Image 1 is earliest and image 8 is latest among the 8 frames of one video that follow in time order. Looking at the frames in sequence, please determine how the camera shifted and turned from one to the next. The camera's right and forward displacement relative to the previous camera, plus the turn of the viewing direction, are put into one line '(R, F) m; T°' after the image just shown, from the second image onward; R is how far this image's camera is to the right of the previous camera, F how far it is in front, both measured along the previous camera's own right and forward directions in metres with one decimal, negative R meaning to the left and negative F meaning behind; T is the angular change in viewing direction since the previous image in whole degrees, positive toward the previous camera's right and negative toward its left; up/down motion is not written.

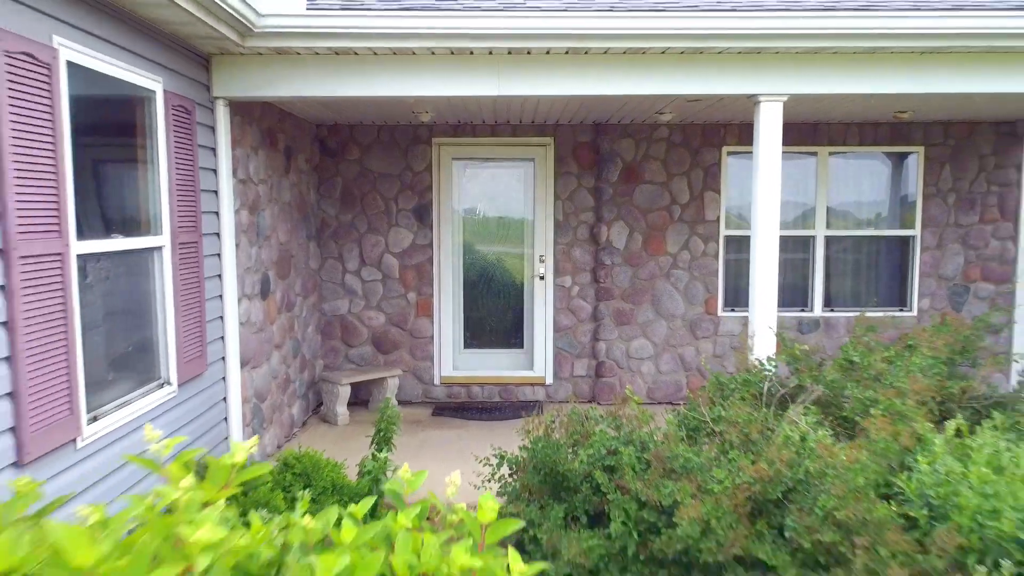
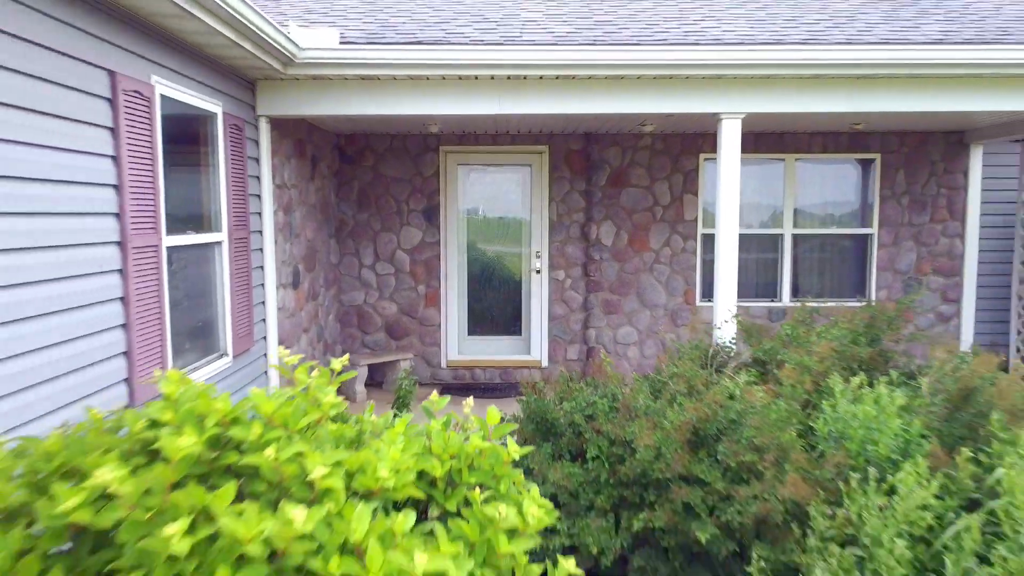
(0.0, -0.6) m; 0°
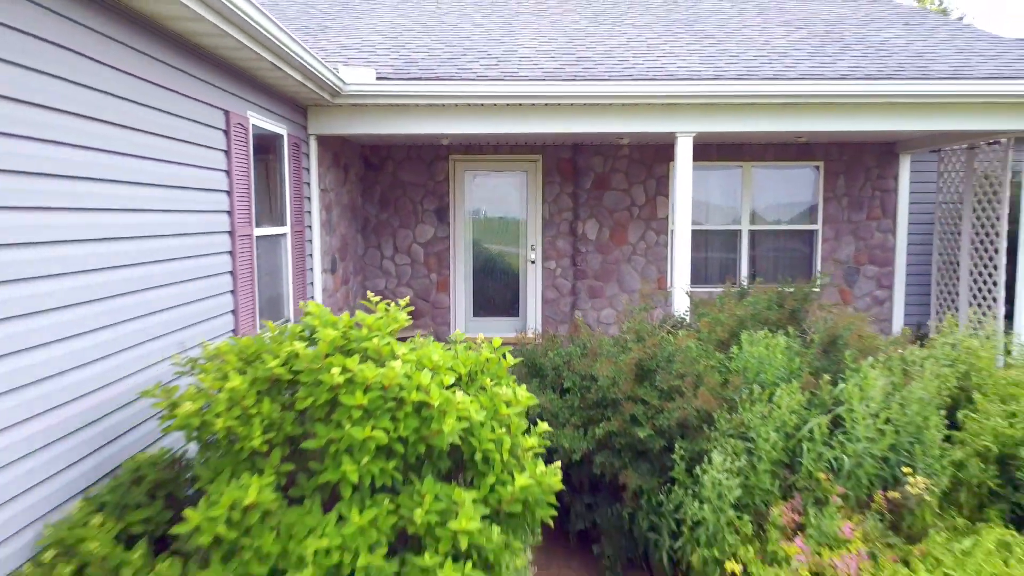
(0.0, -1.0) m; 0°
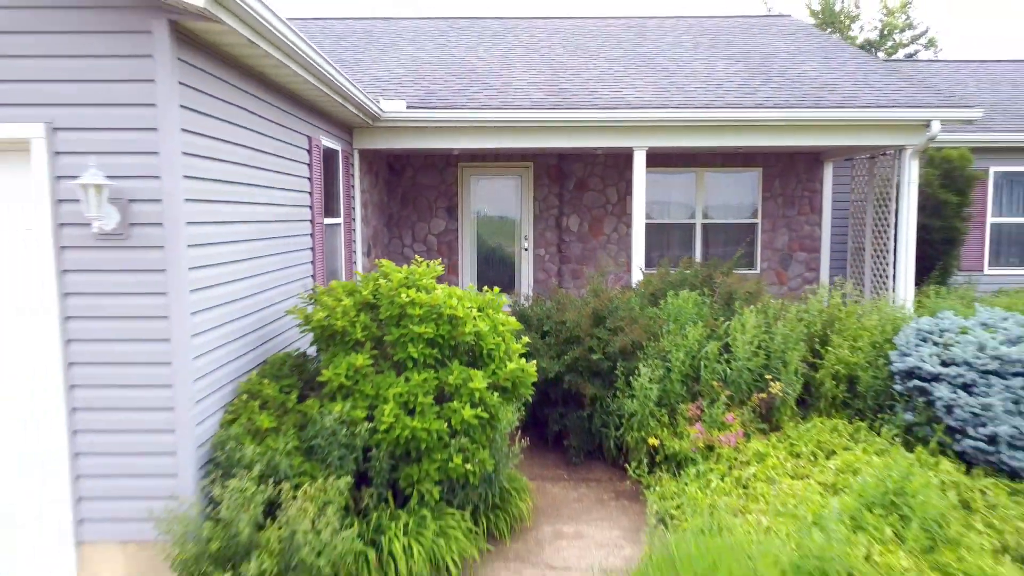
(0.0, -1.6) m; 0°
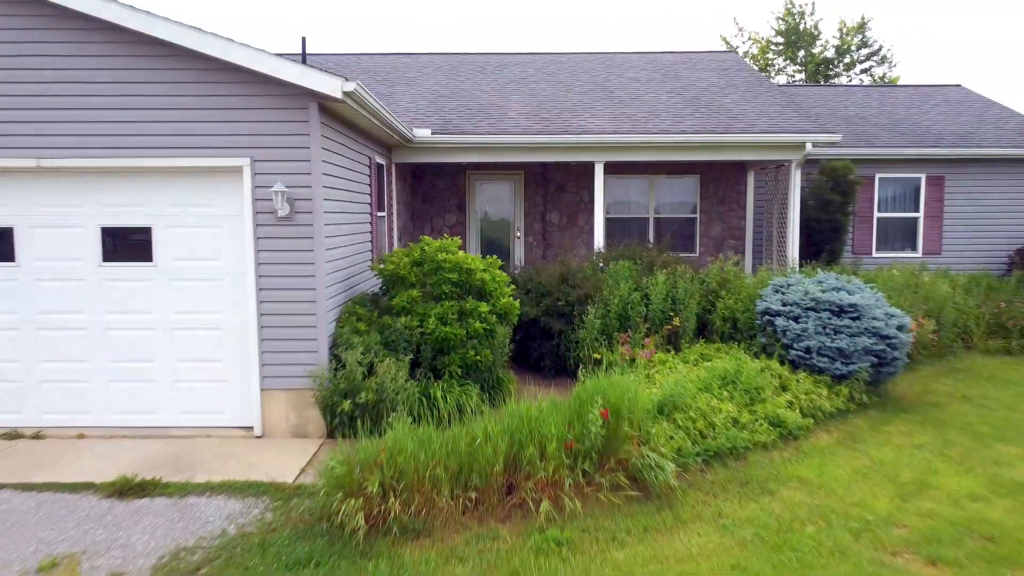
(+0.1, -2.5) m; 0°
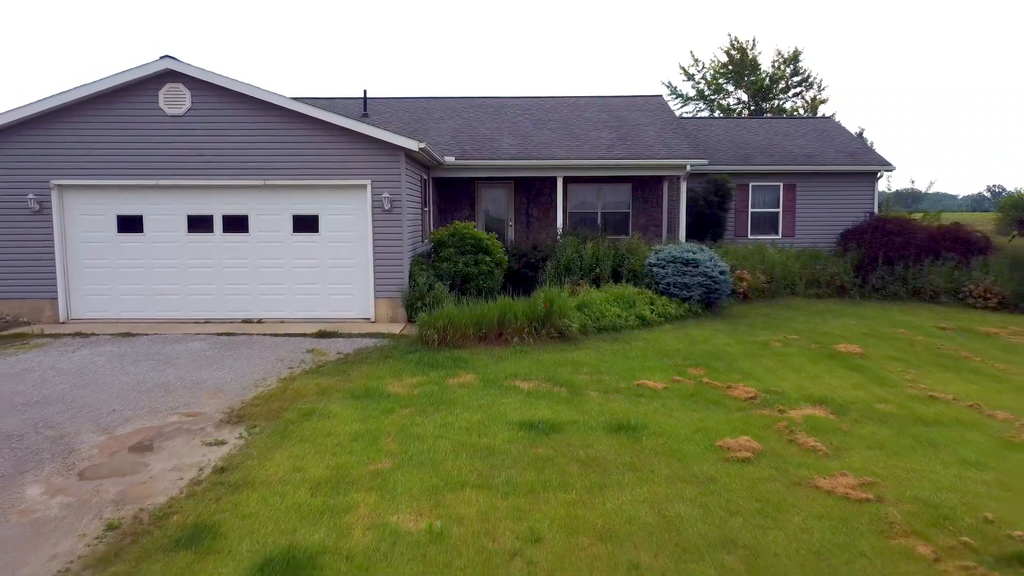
(+0.2, -5.4) m; 0°
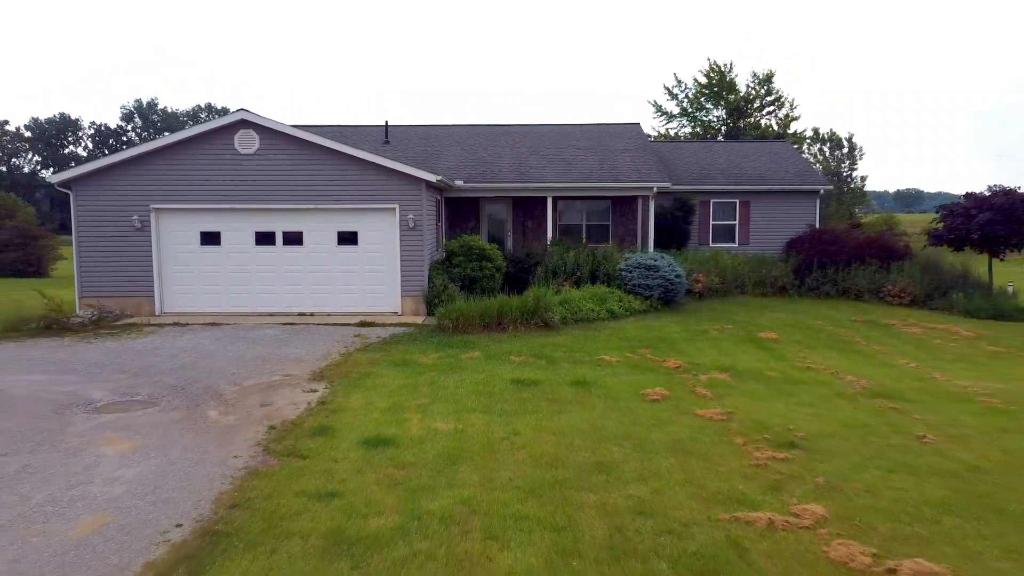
(+0.1, -3.1) m; 0°
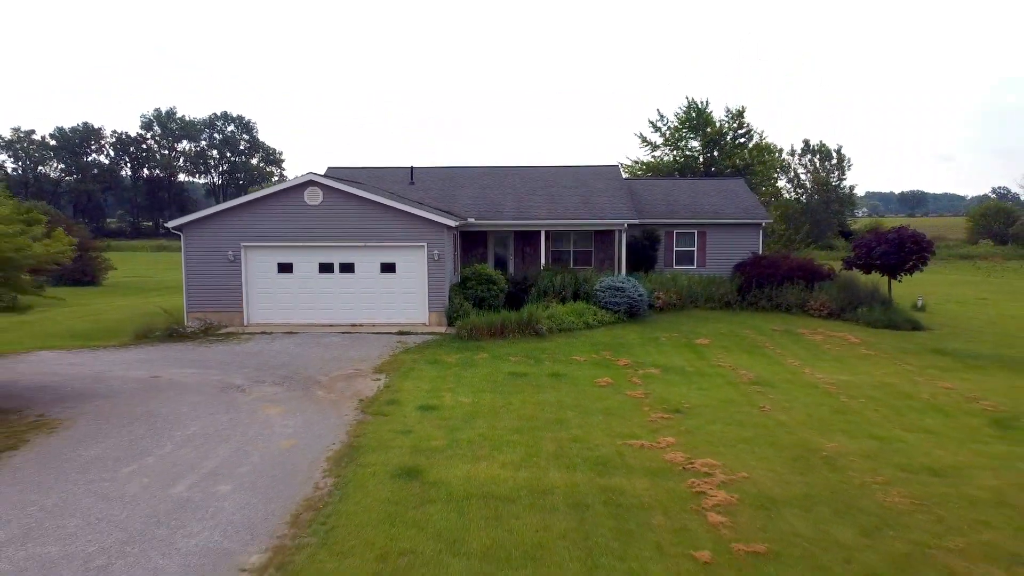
(+0.2, -4.6) m; -1°
